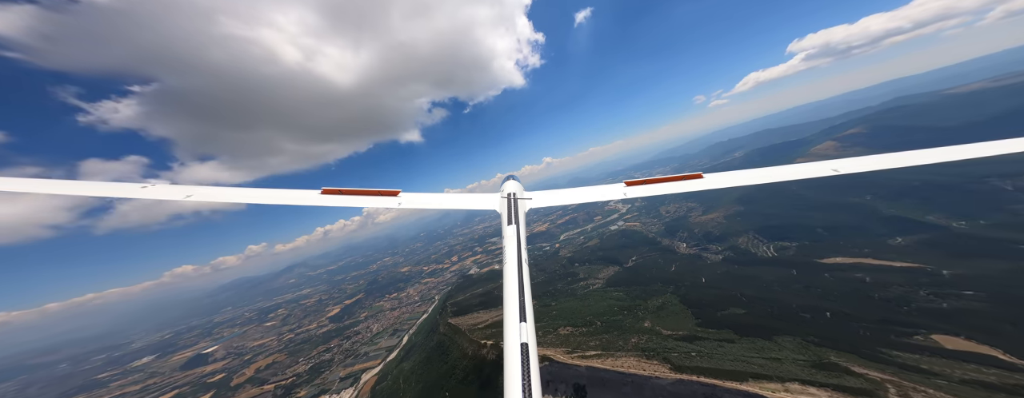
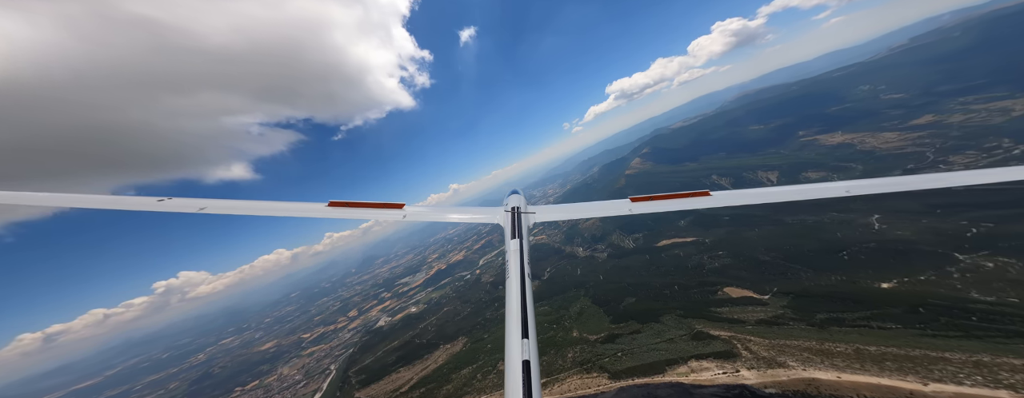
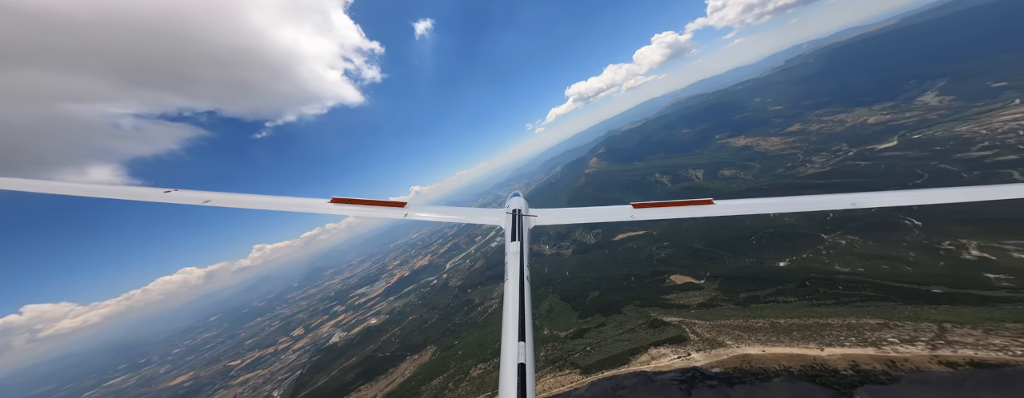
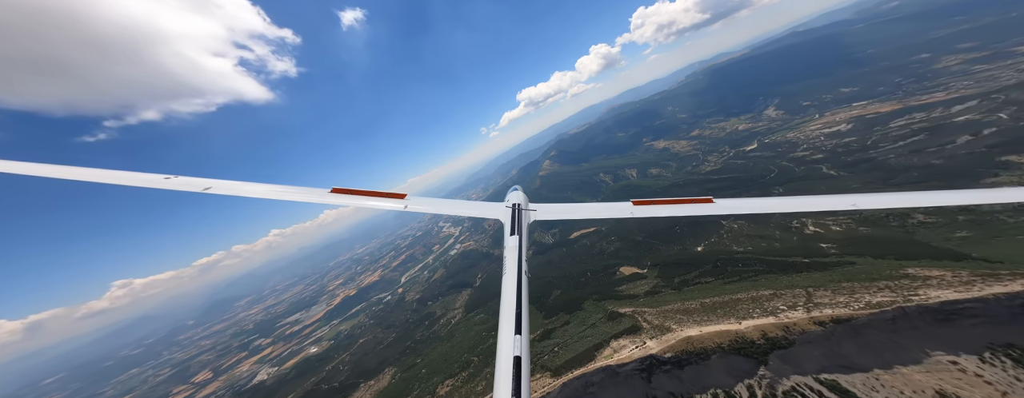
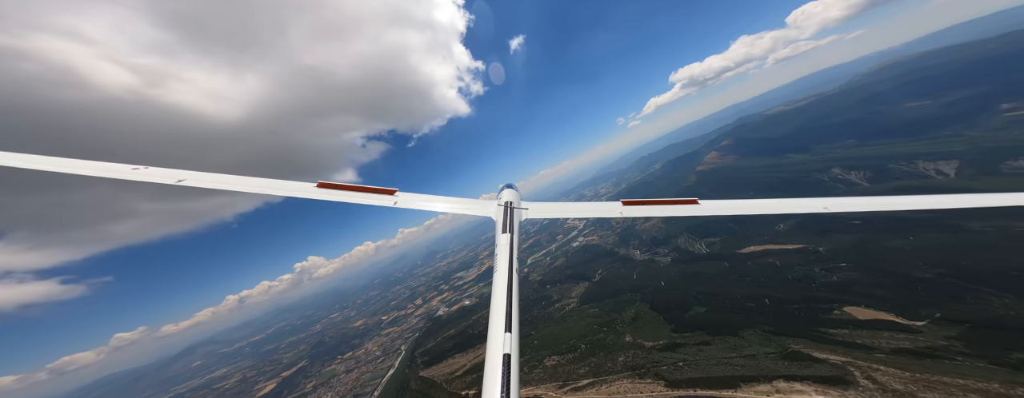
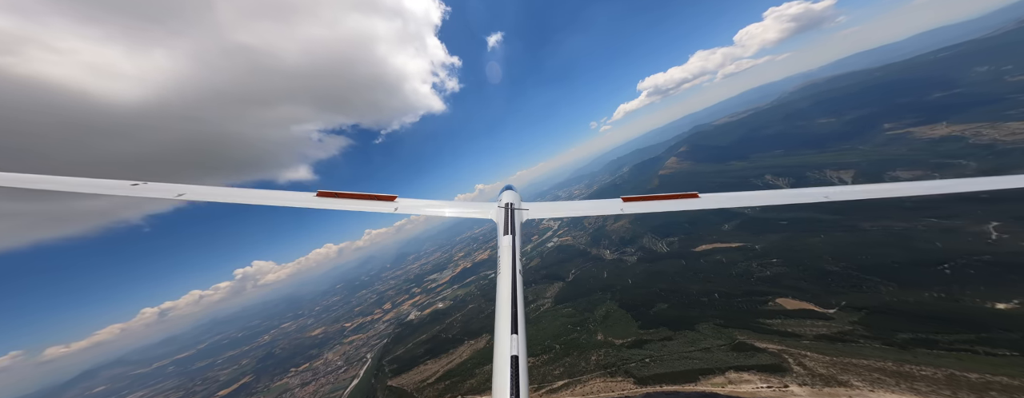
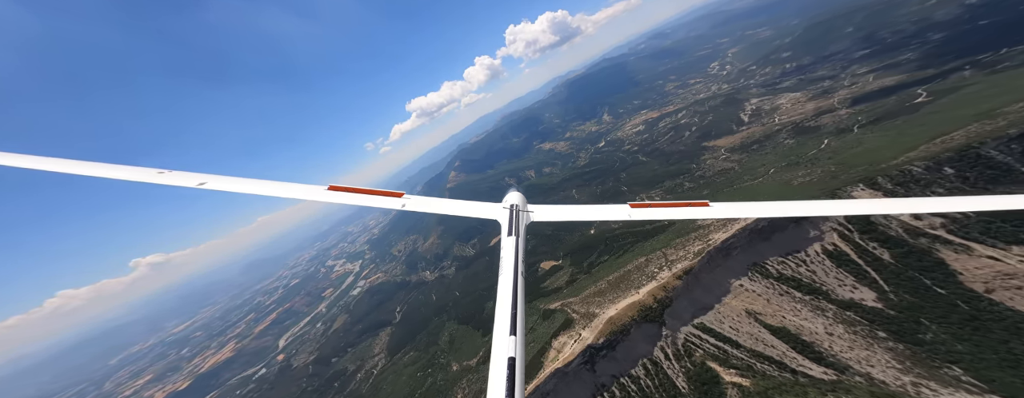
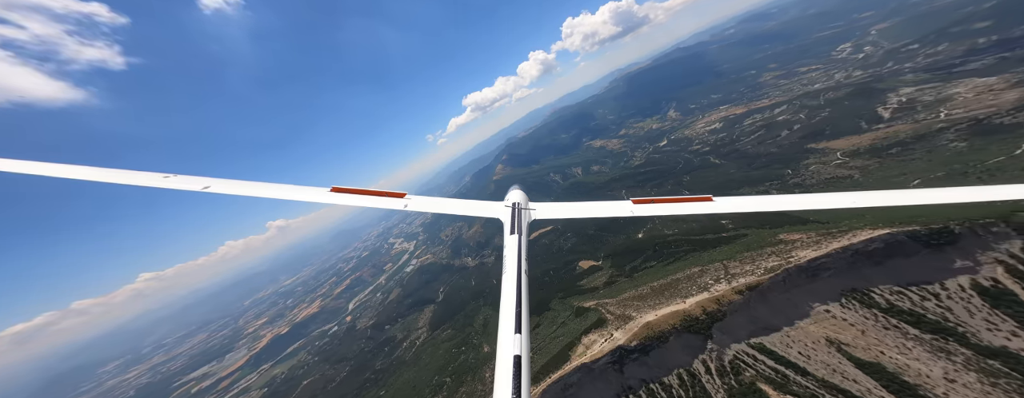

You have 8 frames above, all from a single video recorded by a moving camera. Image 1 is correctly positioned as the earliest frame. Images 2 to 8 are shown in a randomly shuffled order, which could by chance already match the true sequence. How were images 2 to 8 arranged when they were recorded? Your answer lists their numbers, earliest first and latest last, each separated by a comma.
5, 6, 2, 3, 4, 8, 7
